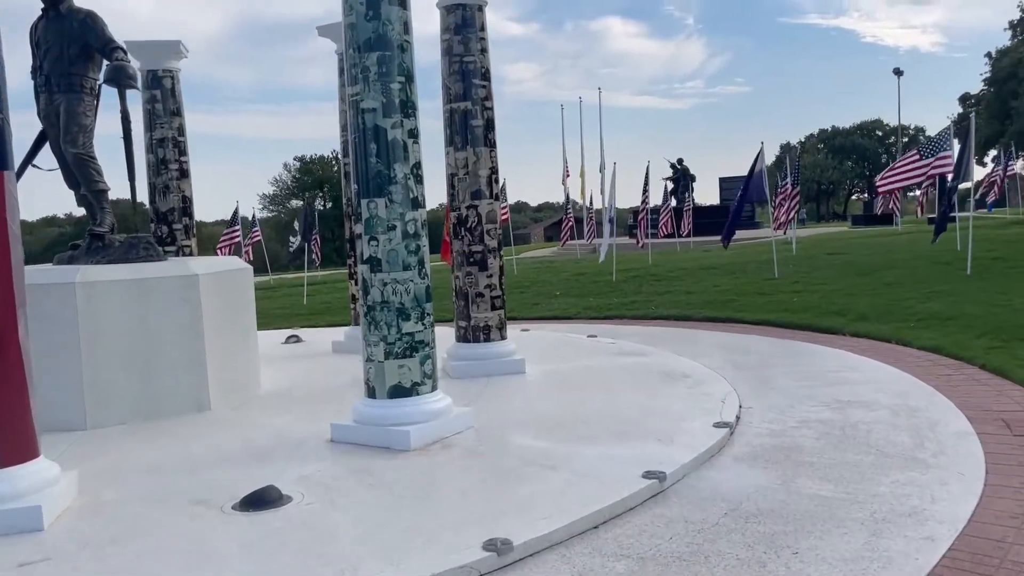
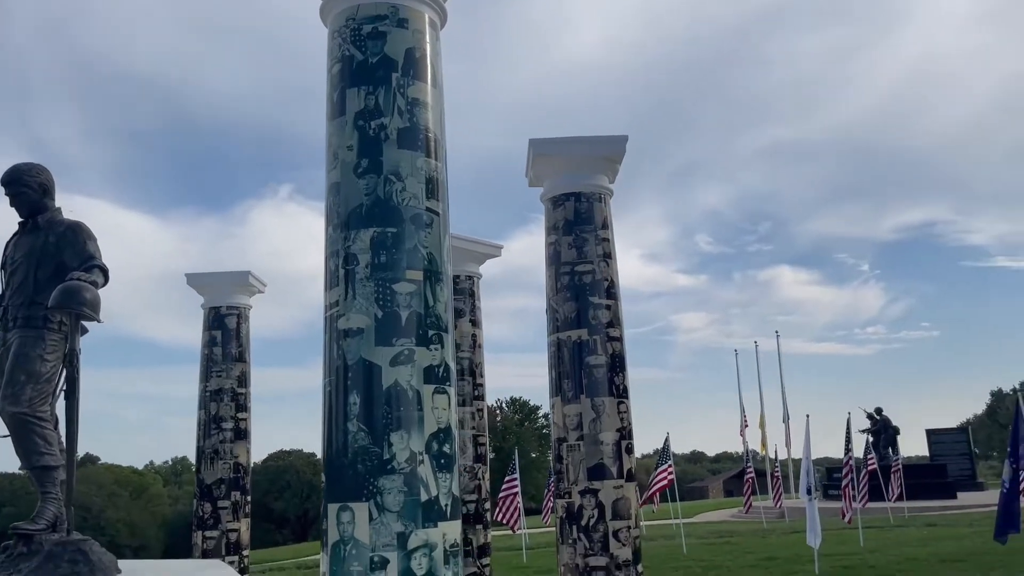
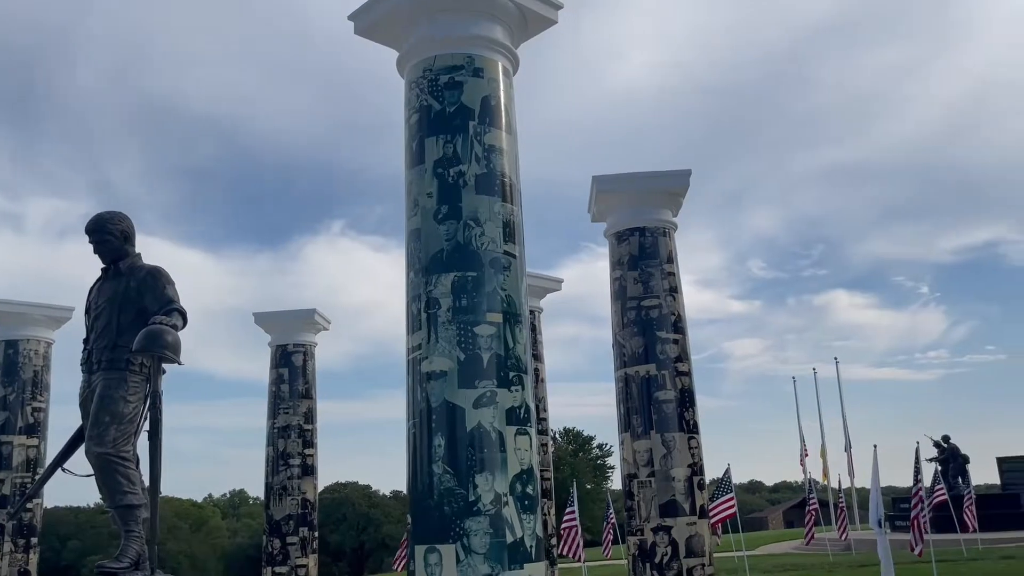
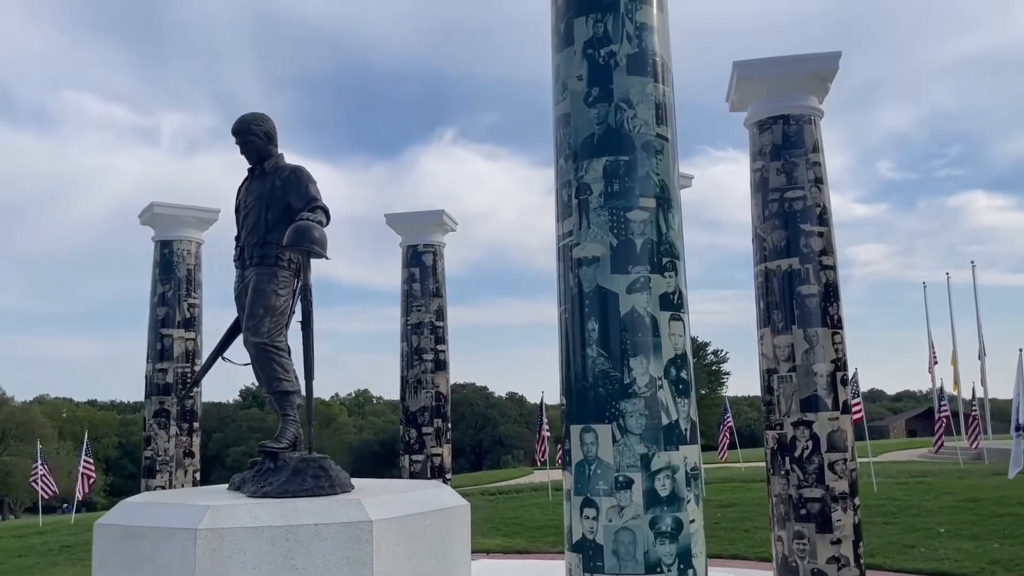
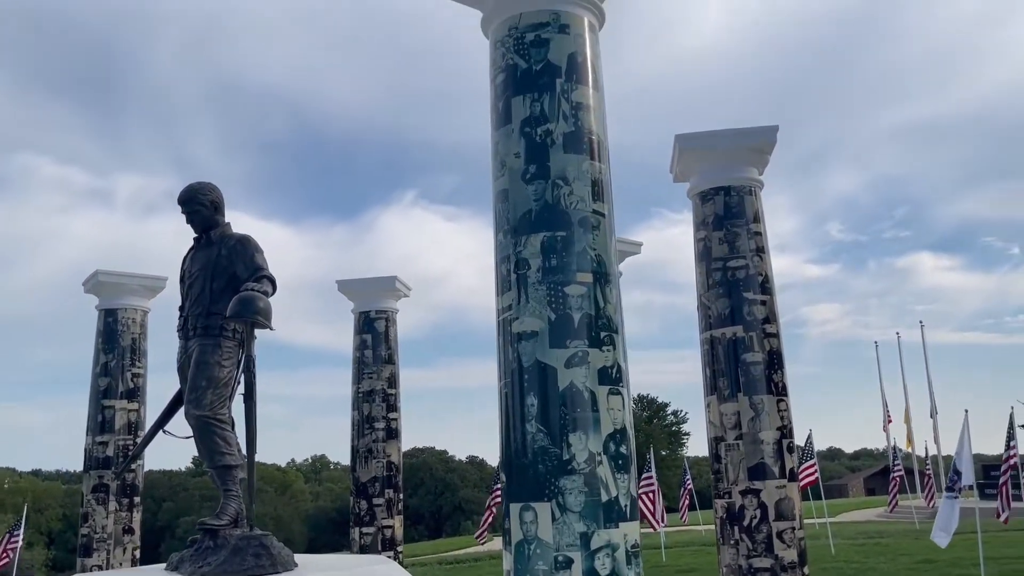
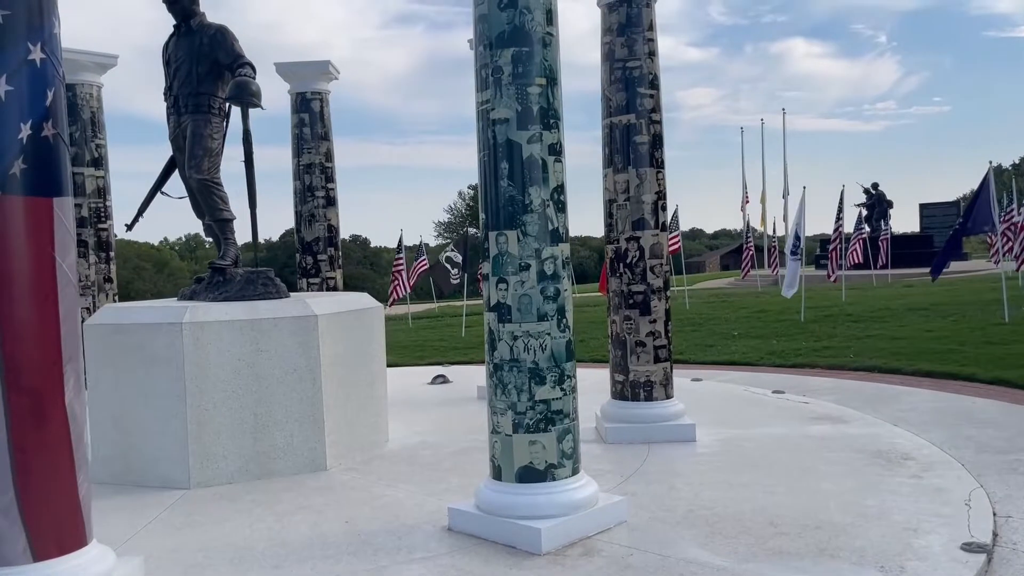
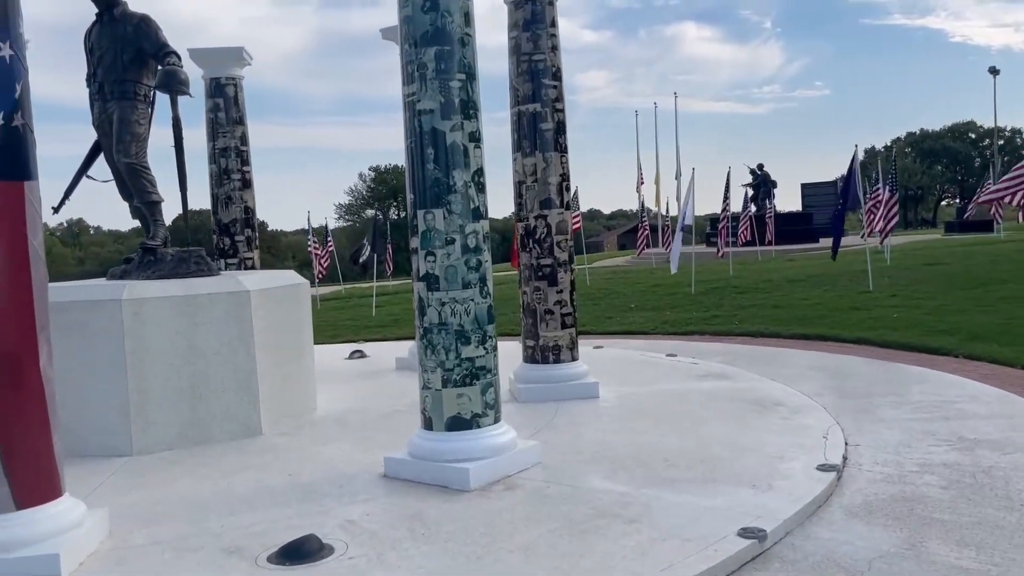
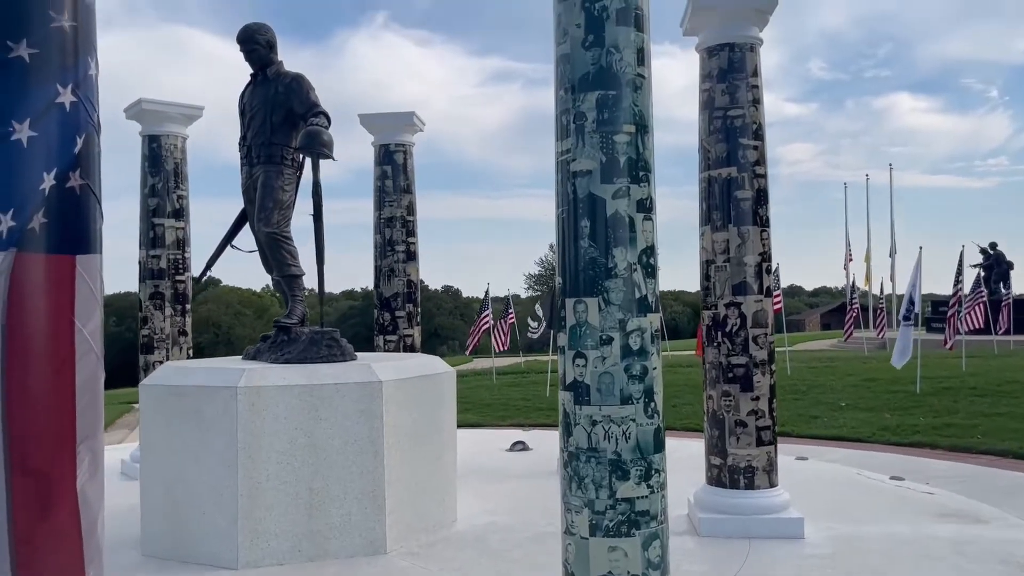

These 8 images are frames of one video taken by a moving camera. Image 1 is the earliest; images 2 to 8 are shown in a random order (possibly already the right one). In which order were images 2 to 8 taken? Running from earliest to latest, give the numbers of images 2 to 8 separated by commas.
7, 6, 8, 4, 5, 3, 2
